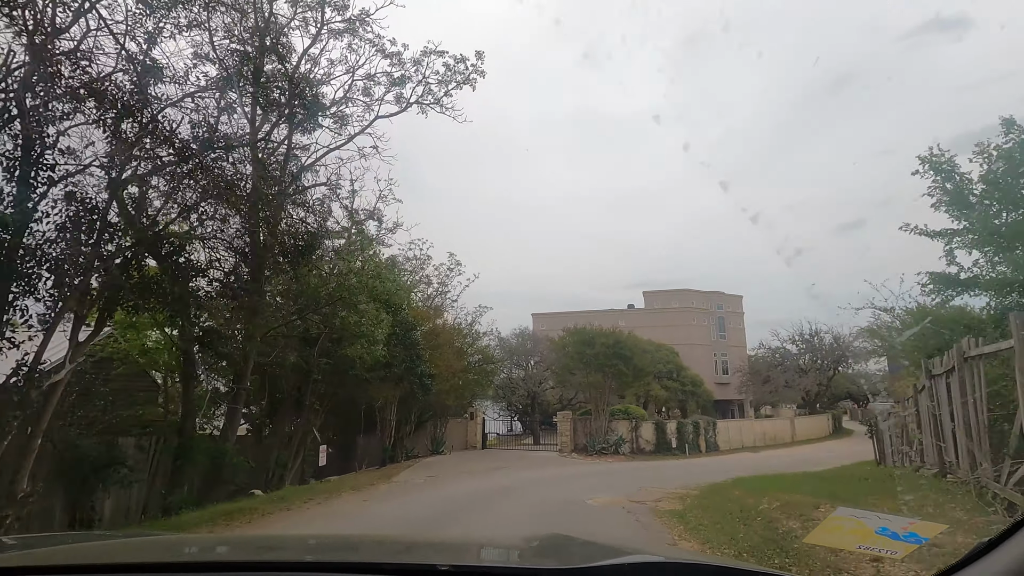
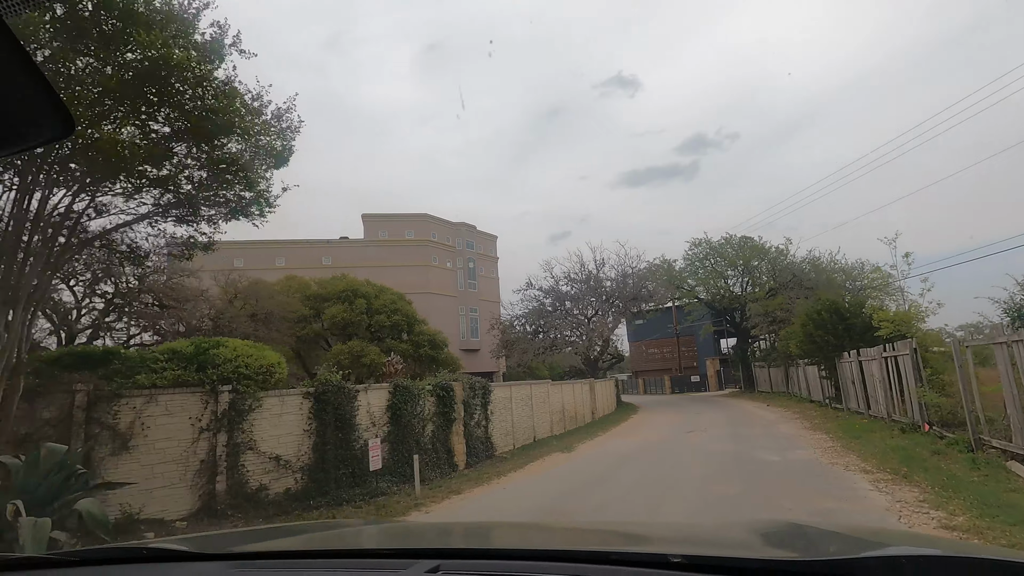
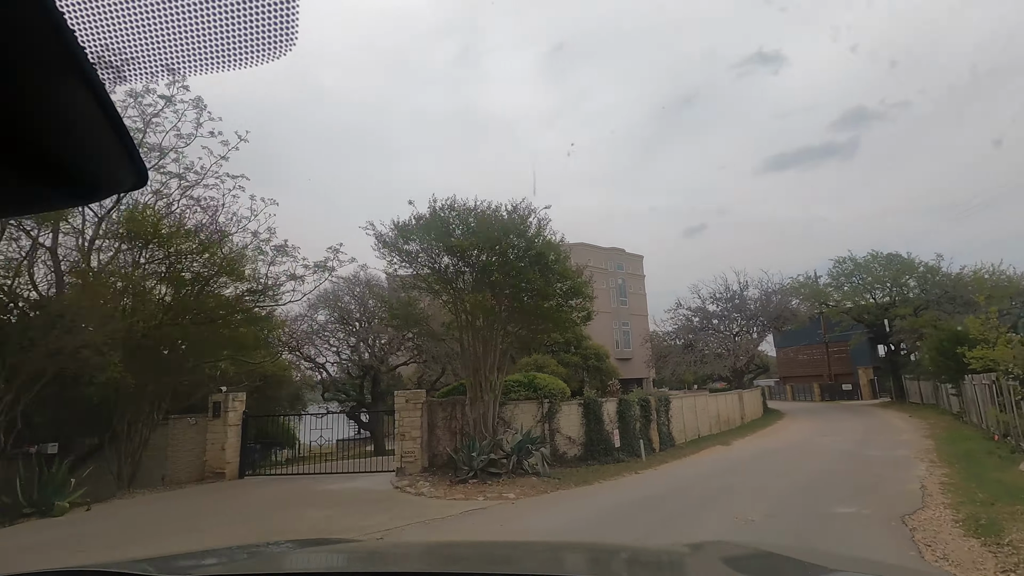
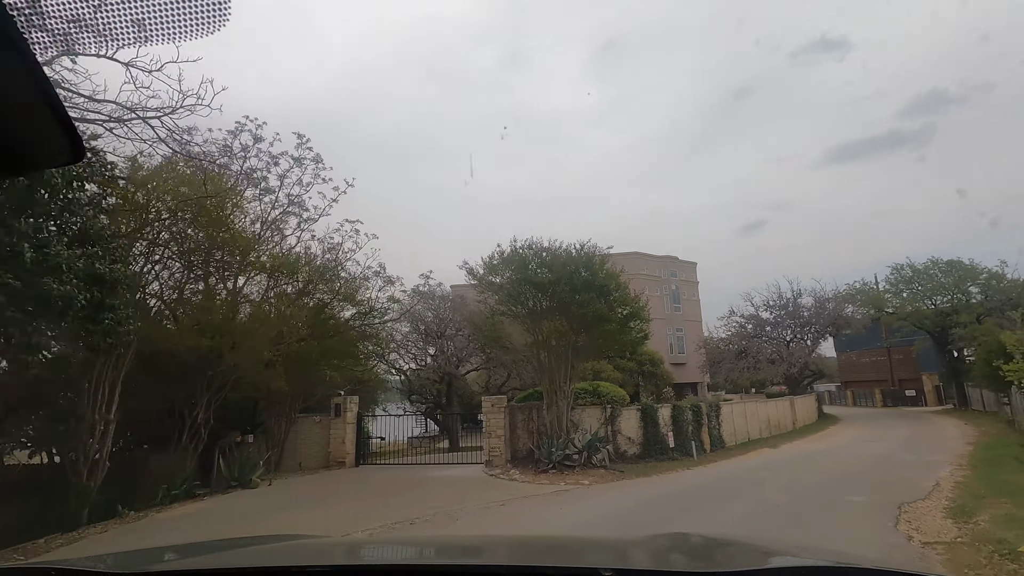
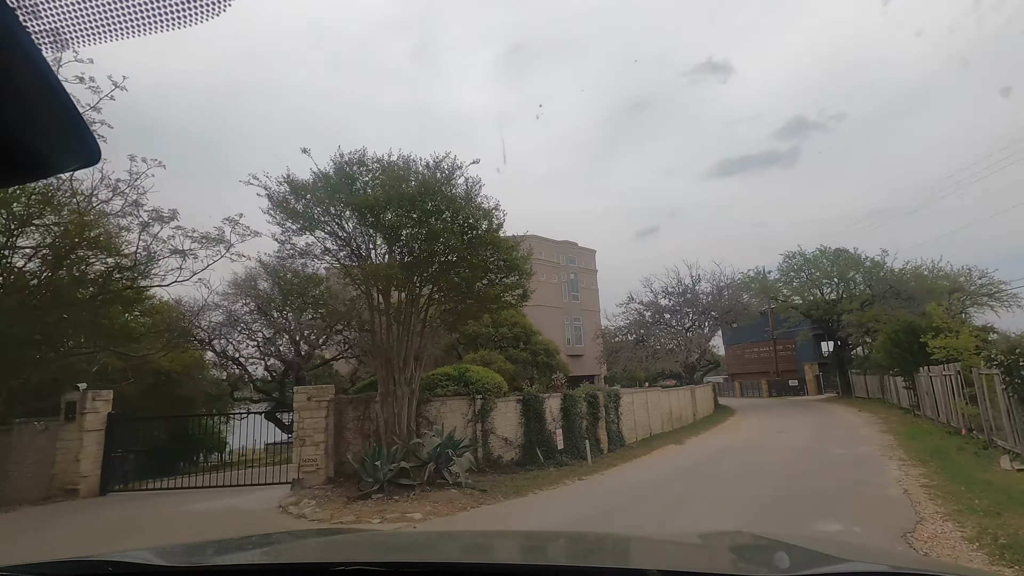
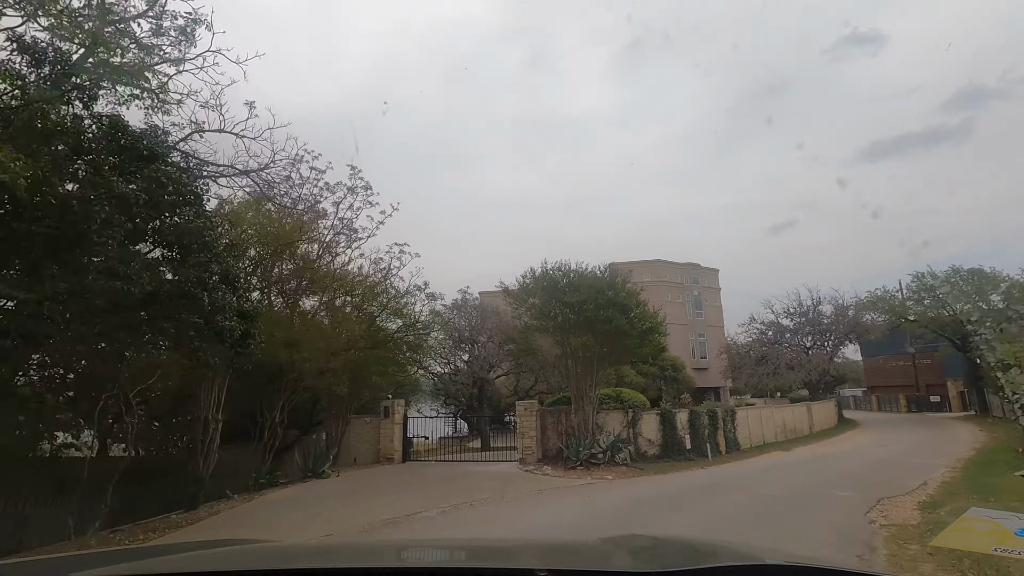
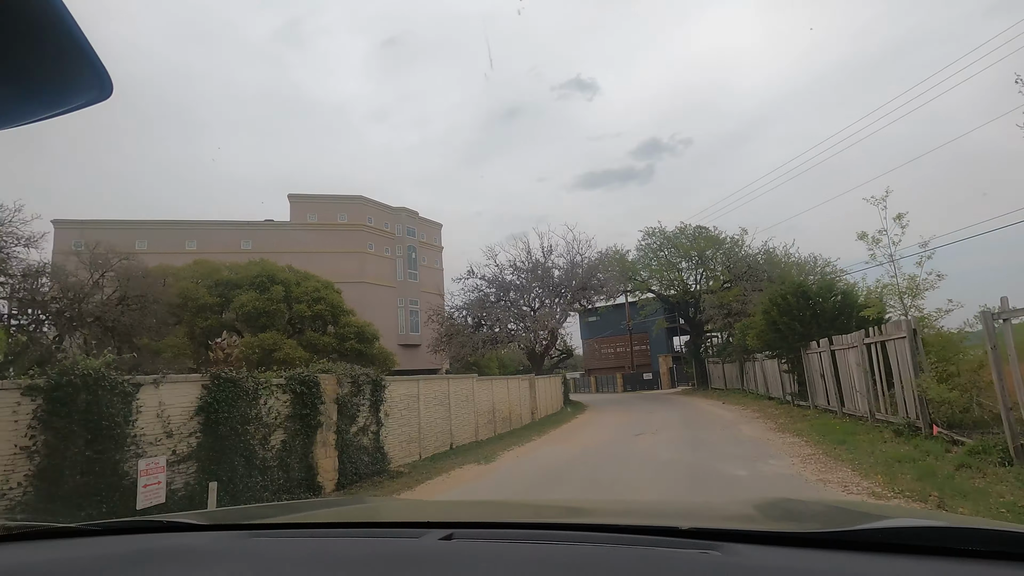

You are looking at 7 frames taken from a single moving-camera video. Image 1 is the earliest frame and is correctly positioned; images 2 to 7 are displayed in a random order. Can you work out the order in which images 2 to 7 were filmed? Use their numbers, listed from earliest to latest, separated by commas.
6, 4, 3, 5, 2, 7
